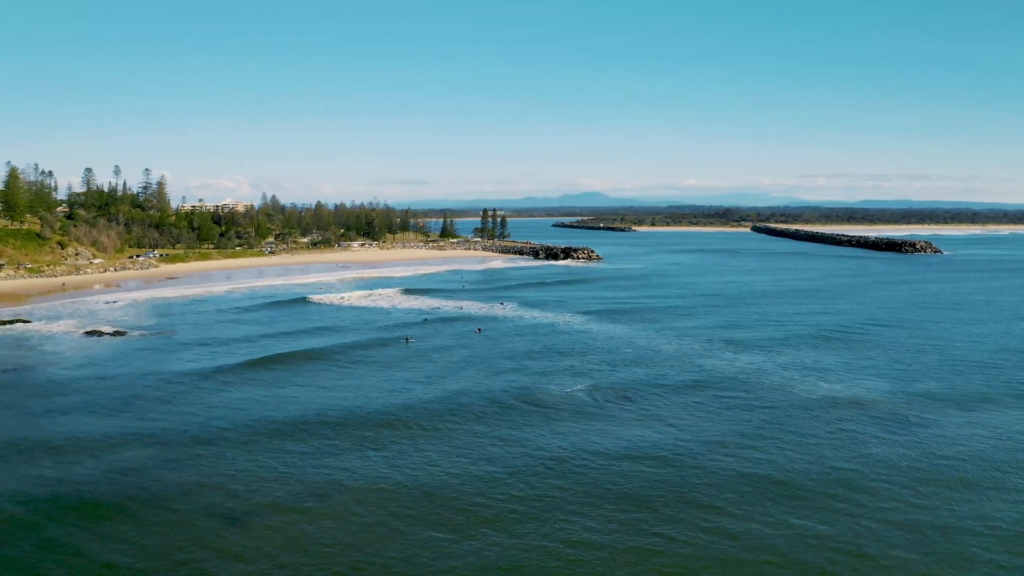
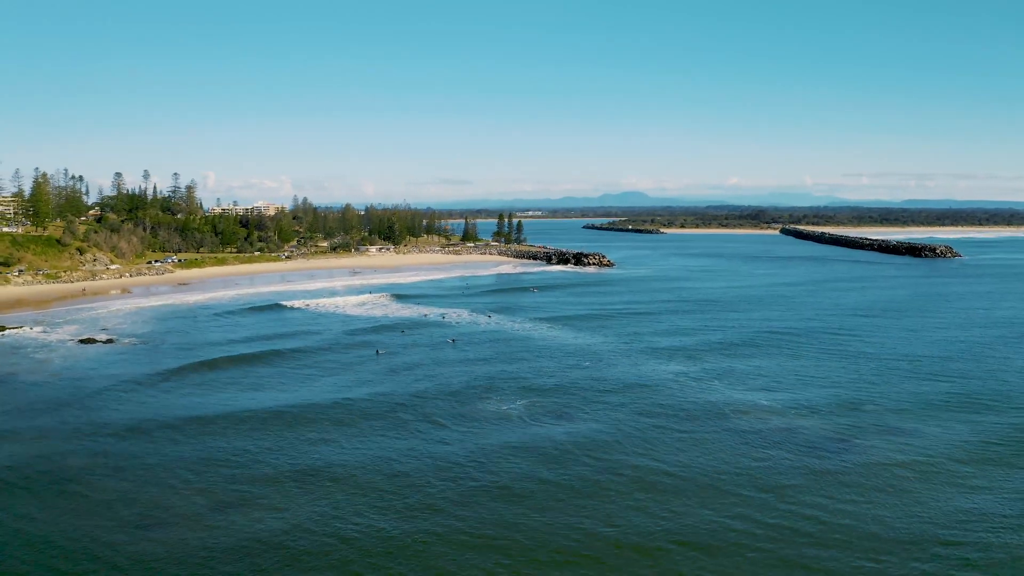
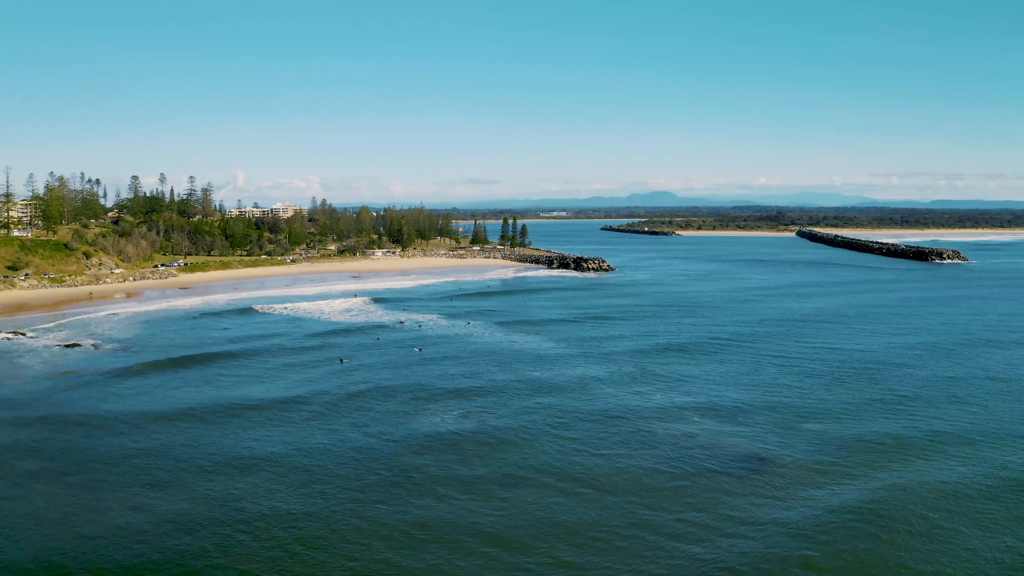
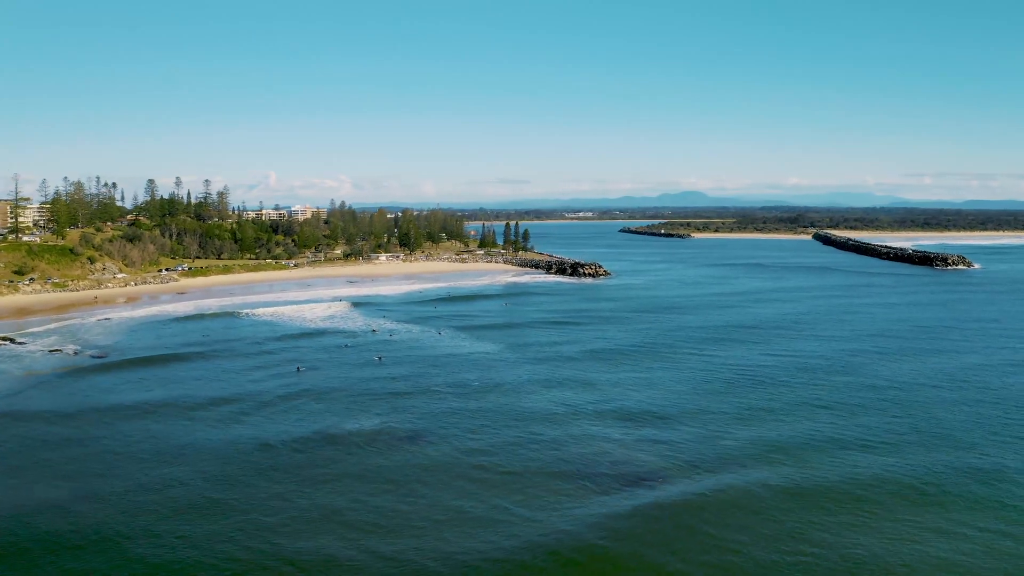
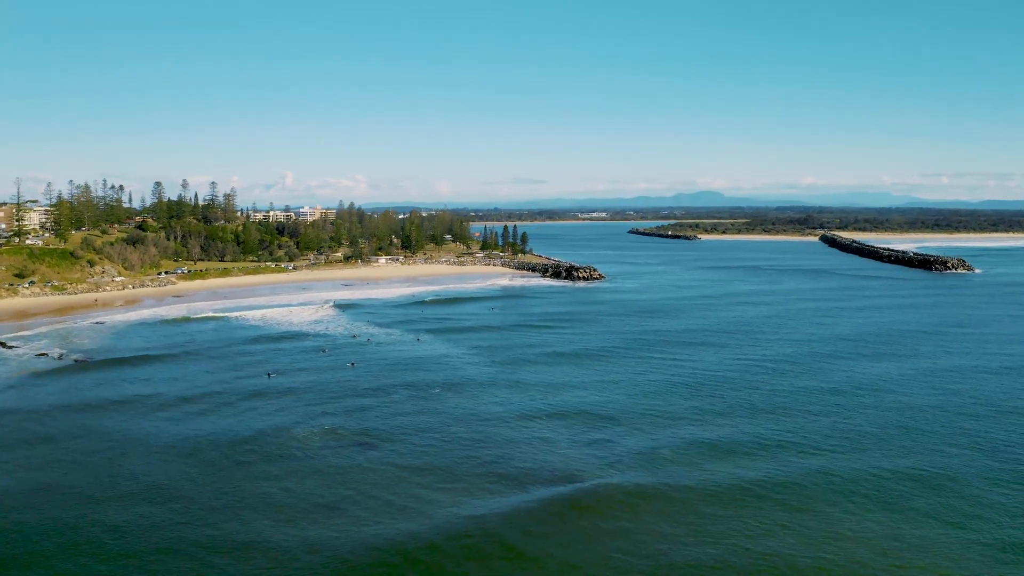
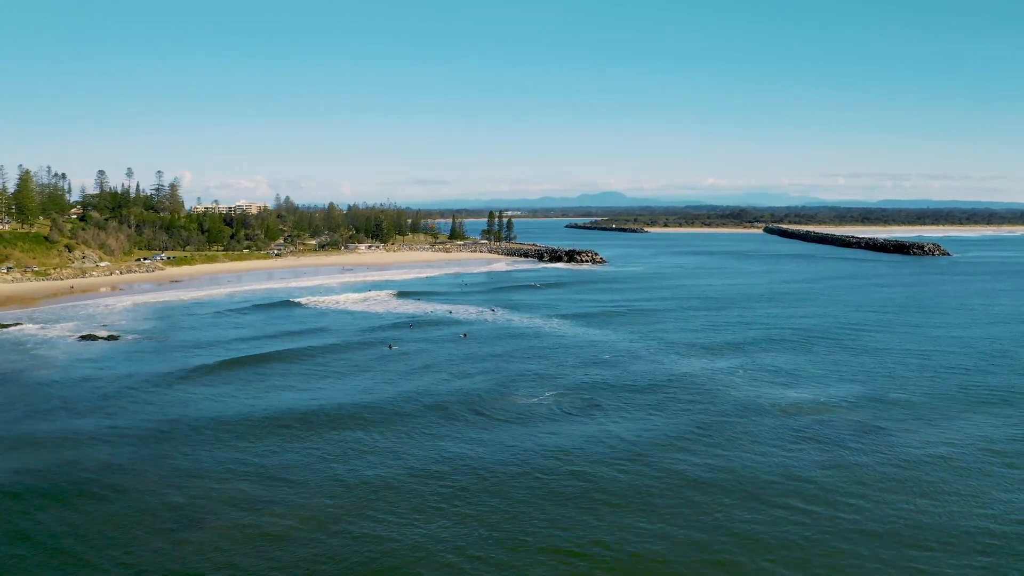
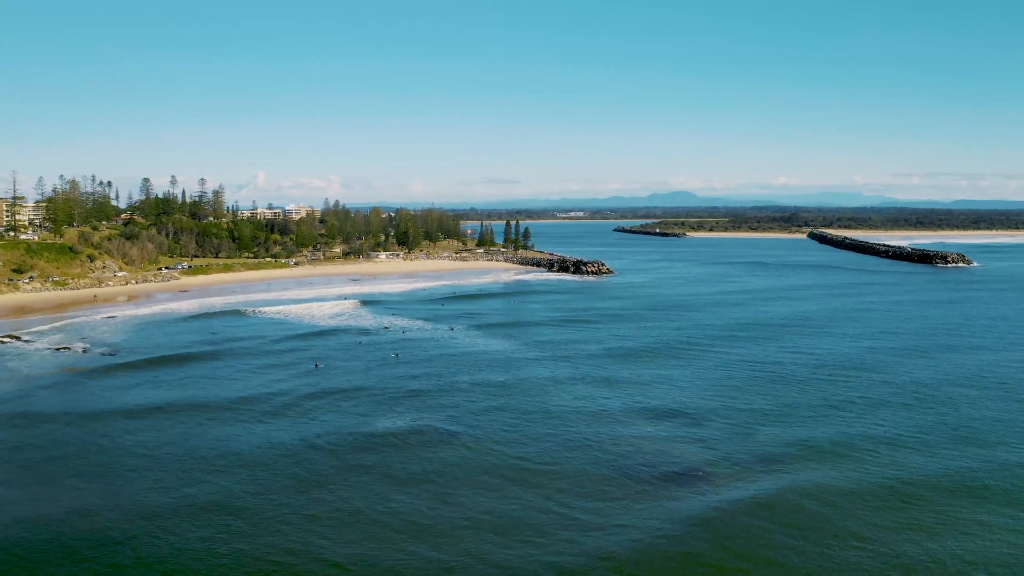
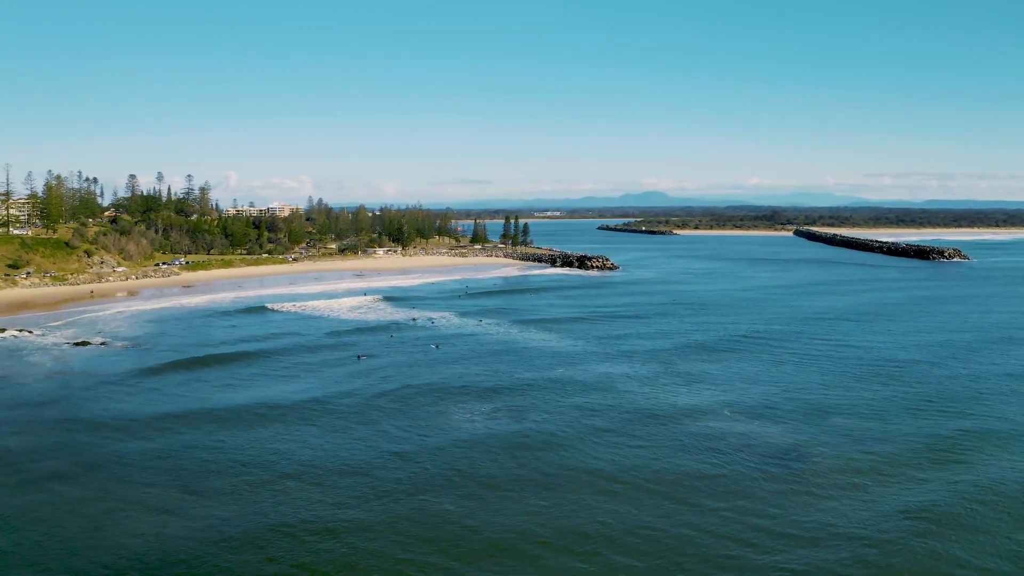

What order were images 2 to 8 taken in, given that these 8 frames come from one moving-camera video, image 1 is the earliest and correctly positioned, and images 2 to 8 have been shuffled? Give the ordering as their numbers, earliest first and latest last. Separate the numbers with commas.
6, 2, 8, 3, 7, 4, 5
